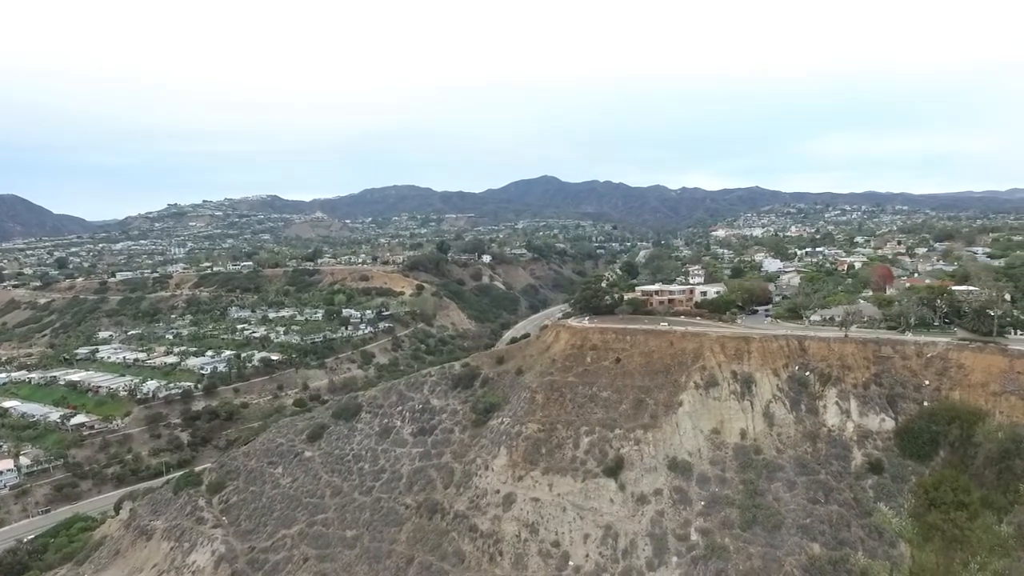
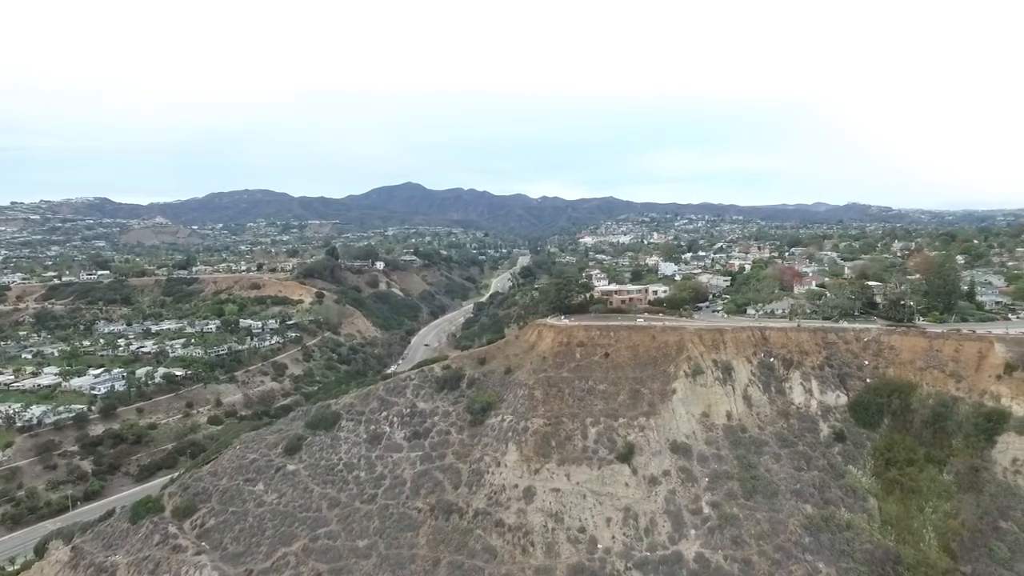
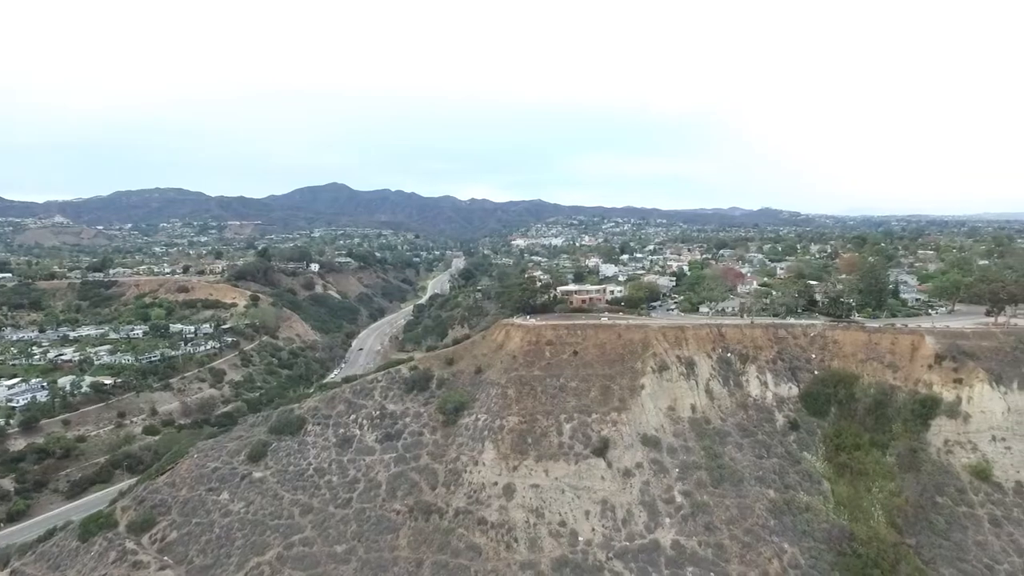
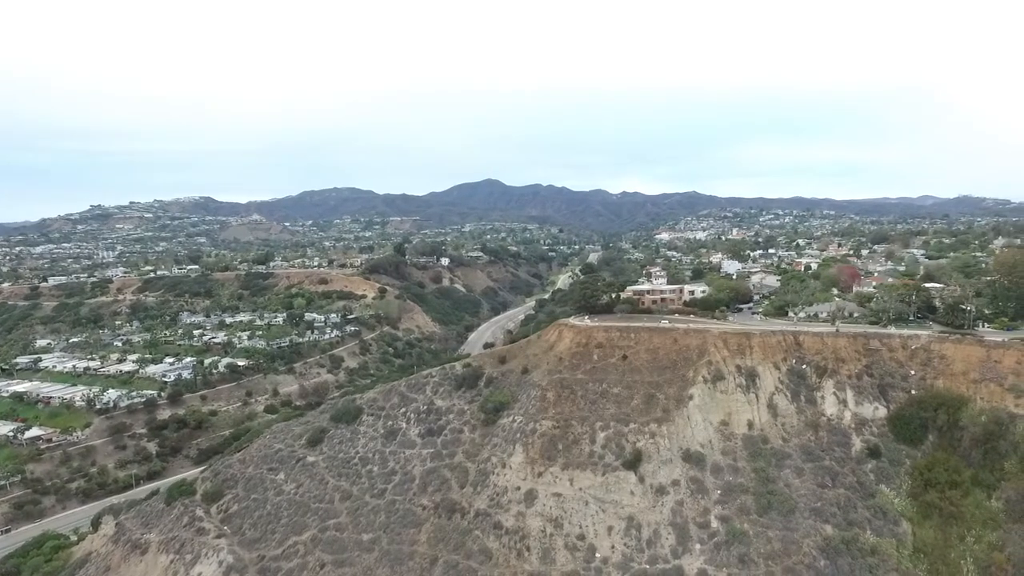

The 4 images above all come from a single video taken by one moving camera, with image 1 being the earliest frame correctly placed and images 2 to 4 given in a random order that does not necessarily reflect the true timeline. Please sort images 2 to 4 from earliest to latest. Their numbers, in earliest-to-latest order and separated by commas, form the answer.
4, 2, 3
